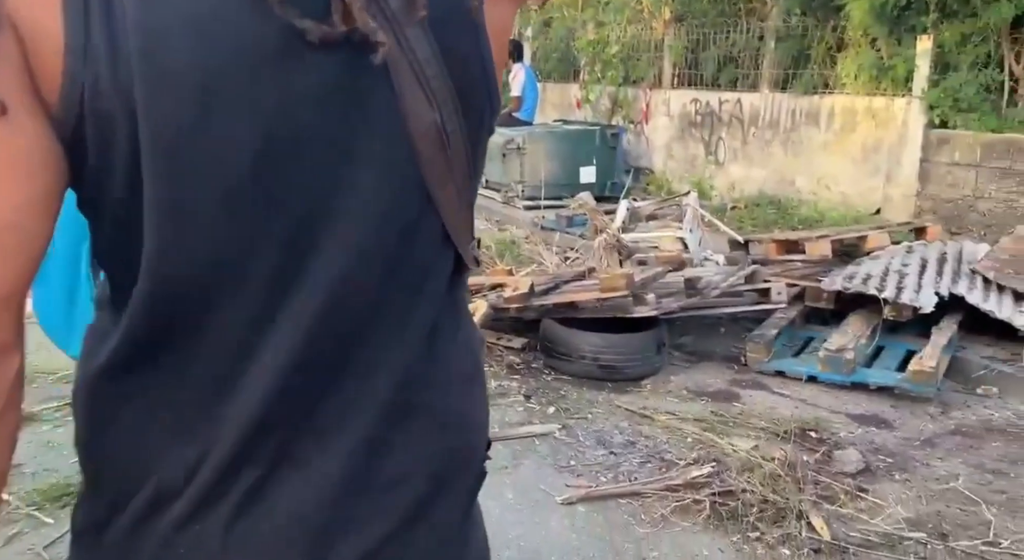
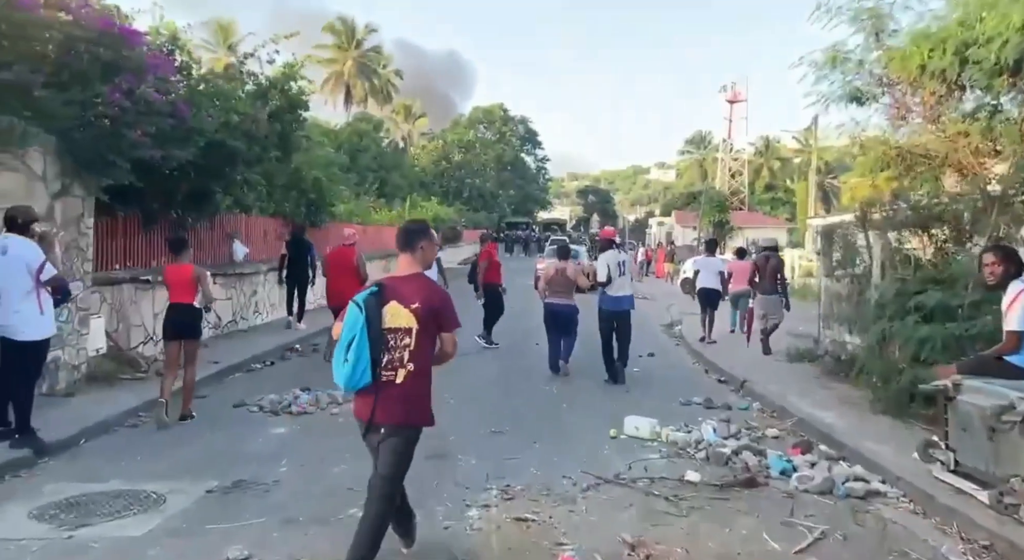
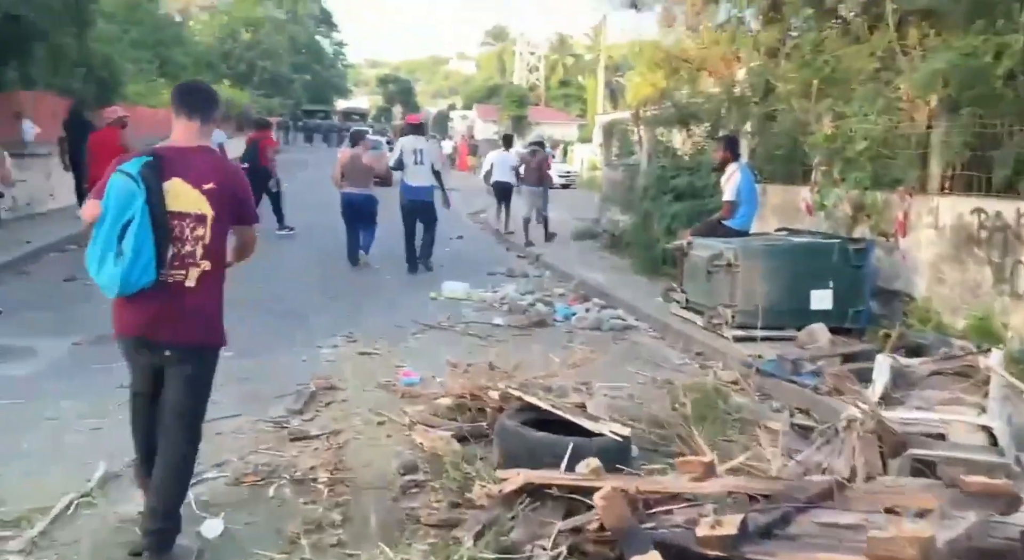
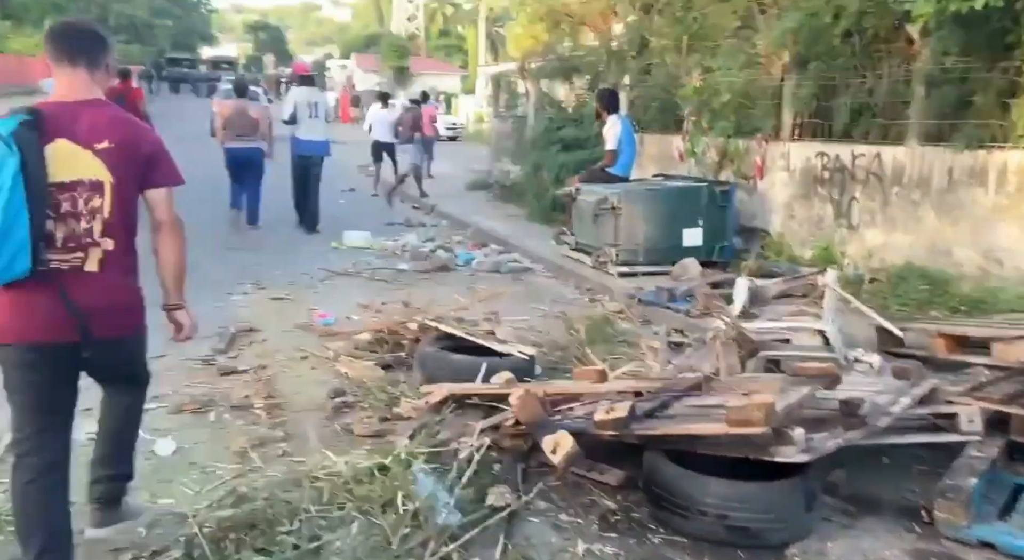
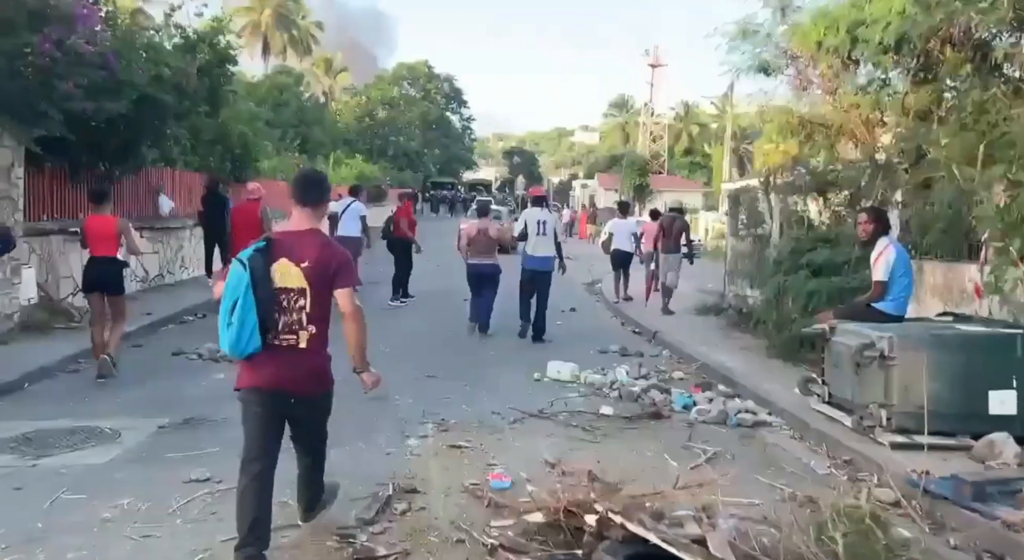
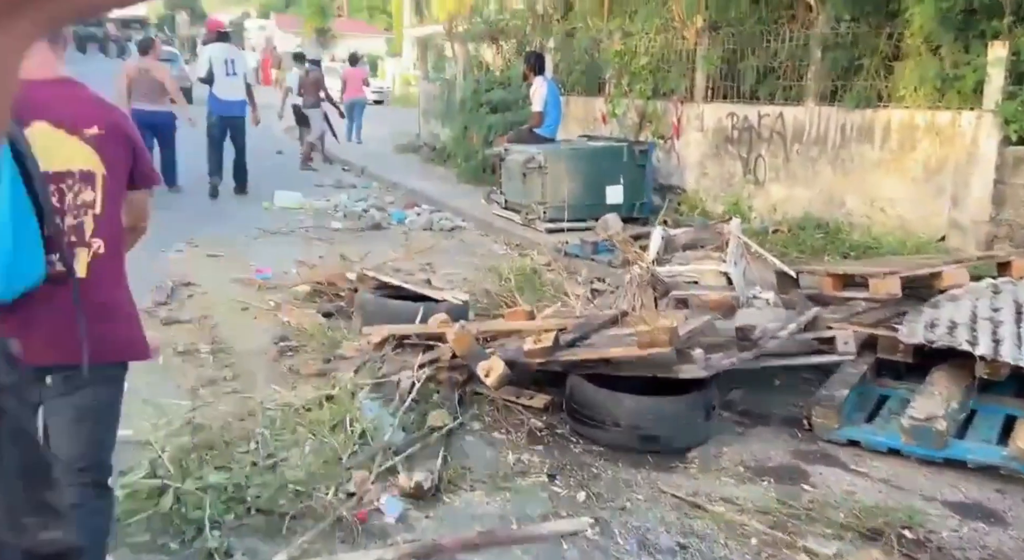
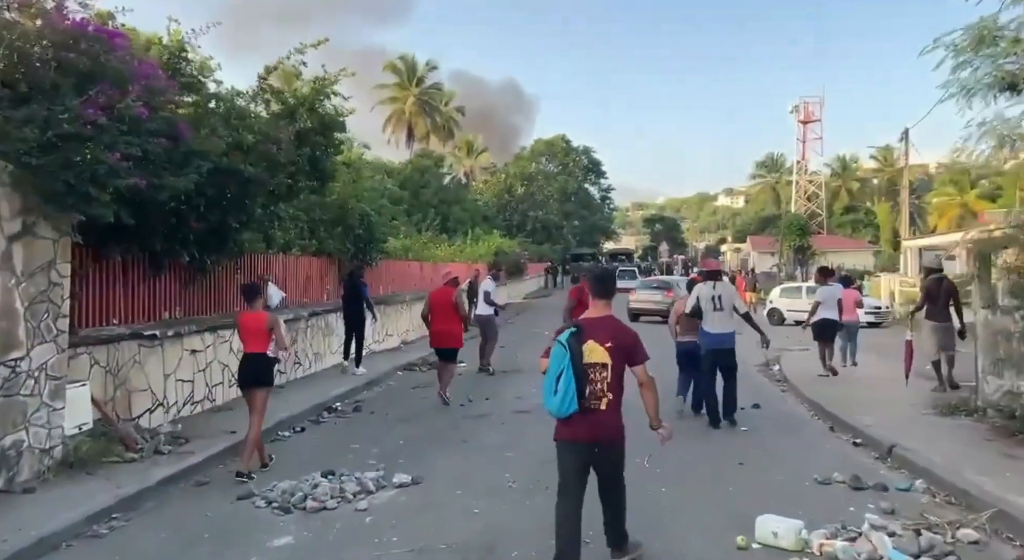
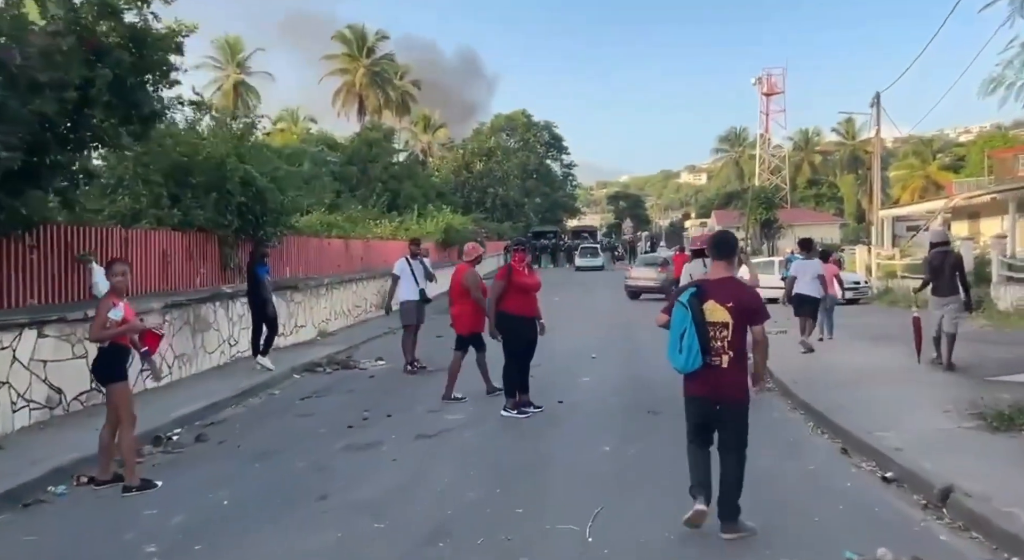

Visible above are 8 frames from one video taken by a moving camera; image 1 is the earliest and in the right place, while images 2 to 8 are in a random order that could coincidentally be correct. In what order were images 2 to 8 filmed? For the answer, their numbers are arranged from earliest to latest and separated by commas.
6, 4, 3, 5, 2, 7, 8
